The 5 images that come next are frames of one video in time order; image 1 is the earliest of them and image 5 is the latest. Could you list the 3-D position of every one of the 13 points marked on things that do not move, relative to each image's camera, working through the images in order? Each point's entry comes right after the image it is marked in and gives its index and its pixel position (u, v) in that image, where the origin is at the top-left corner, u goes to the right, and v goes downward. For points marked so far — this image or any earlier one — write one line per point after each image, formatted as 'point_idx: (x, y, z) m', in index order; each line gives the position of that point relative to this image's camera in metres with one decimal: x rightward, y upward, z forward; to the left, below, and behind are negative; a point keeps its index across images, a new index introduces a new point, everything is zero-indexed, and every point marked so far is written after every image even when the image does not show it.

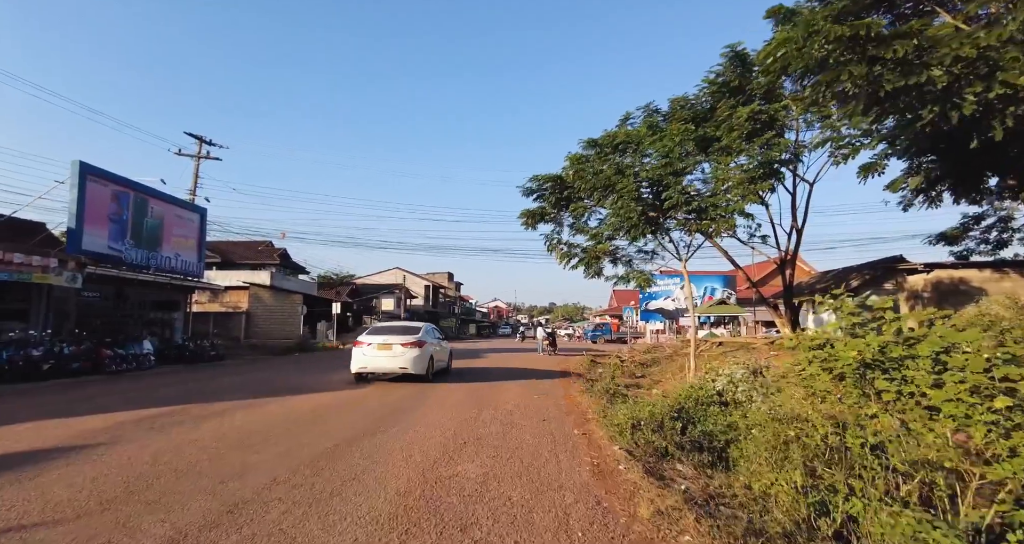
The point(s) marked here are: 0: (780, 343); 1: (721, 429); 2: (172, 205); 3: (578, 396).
0: (+7.8, -2.1, +15.7) m
1: (+2.4, -1.8, +6.1) m
2: (-11.5, +2.3, +18.3) m
3: (+1.3, -2.4, +10.4) m
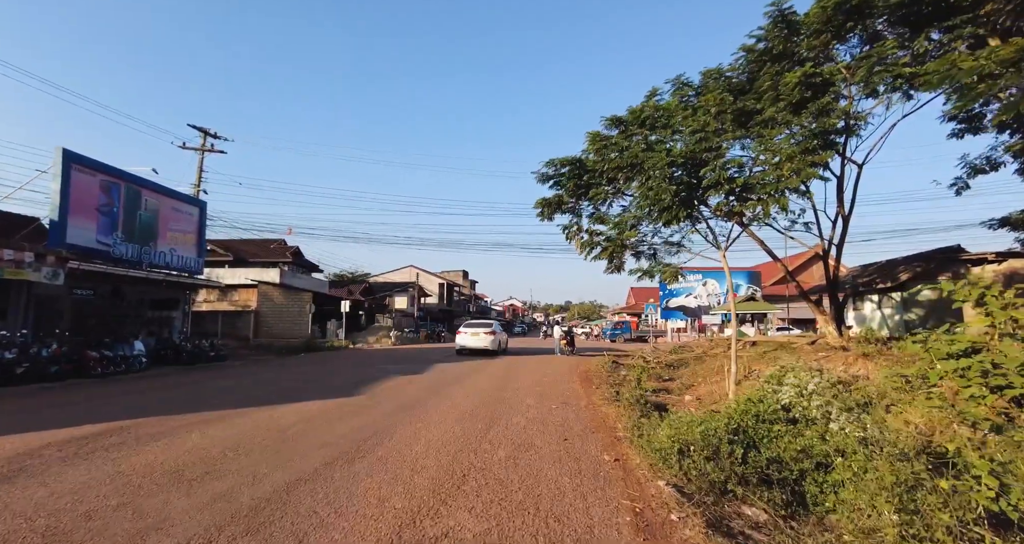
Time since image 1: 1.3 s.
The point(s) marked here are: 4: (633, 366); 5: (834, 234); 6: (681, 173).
0: (+8.2, -1.9, +14.2) m
1: (+2.5, -1.6, +4.8) m
2: (-11.1, +2.4, +17.4) m
3: (+1.6, -2.3, +9.1) m
4: (+3.9, -3.1, +17.5) m
5: (+8.5, +1.0, +14.1) m
6: (+3.1, +1.8, +9.9) m
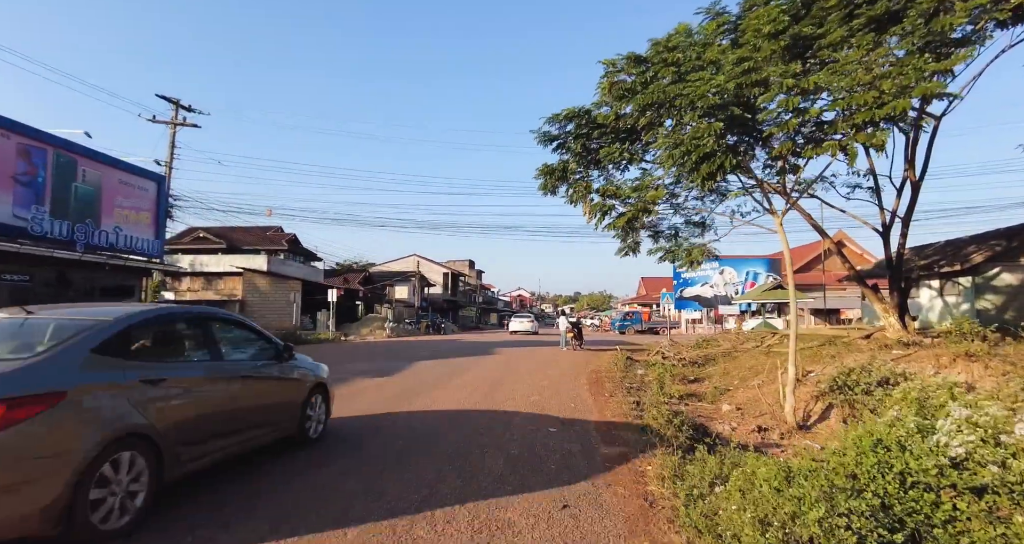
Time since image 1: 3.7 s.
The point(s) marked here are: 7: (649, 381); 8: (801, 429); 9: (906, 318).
0: (+8.1, -1.4, +11.7) m
1: (+2.2, -1.3, +2.3) m
2: (-11.1, +2.9, +15.1) m
3: (+1.4, -1.9, +6.7) m
4: (+3.9, -2.6, +15.1) m
5: (+8.4, +1.4, +11.6) m
6: (+3.0, +2.2, +7.4) m
7: (+3.1, -2.5, +12.1) m
8: (+4.1, -2.2, +7.7) m
9: (+9.0, -1.1, +12.3) m
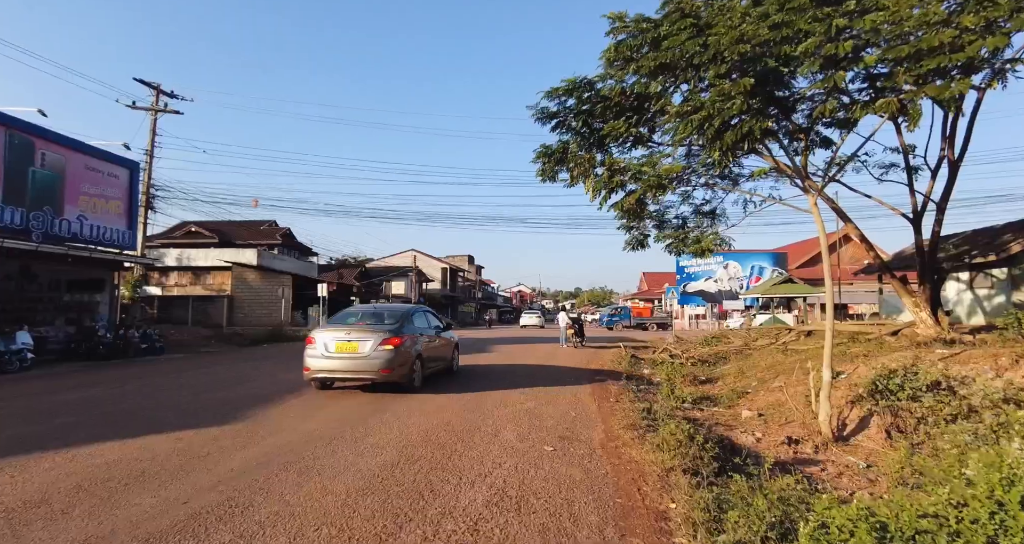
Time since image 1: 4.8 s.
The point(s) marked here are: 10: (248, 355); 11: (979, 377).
0: (+8.0, -1.2, +10.6) m
1: (+2.1, -1.2, +1.3) m
2: (-11.2, +3.1, +14.0) m
3: (+1.3, -1.7, +5.6) m
4: (+3.8, -2.4, +14.0) m
5: (+8.3, +1.6, +10.5) m
6: (+2.8, +2.4, +6.3) m
7: (+3.0, -2.3, +11.1) m
8: (+4.0, -2.1, +6.6) m
9: (+8.9, -0.9, +11.2) m
10: (-8.8, -2.7, +17.9) m
11: (+5.9, -1.3, +6.8) m
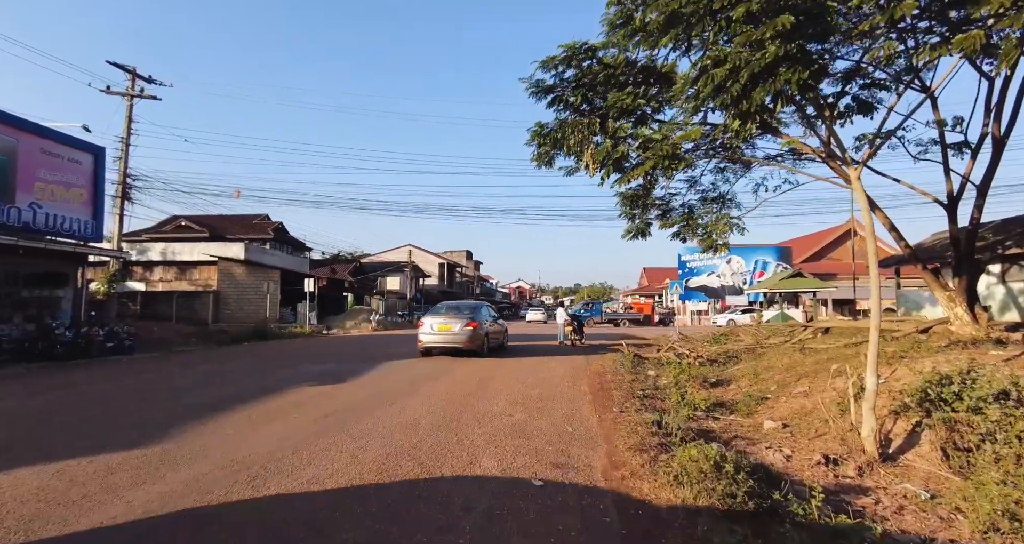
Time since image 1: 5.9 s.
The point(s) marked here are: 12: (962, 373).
0: (+7.9, -1.1, +9.5) m
1: (+1.9, -1.1, +0.2) m
2: (-11.4, +3.2, +12.9) m
3: (+1.1, -1.6, +4.5) m
4: (+3.6, -2.2, +12.9) m
5: (+8.1, +1.8, +9.4) m
6: (+2.7, +2.5, +5.2) m
7: (+2.8, -2.1, +10.0) m
8: (+3.9, -2.0, +5.6) m
9: (+8.8, -0.7, +10.1) m
10: (-9.0, -2.5, +16.8) m
11: (+5.7, -1.2, +5.7) m
12: (+5.2, -1.2, +6.2) m
